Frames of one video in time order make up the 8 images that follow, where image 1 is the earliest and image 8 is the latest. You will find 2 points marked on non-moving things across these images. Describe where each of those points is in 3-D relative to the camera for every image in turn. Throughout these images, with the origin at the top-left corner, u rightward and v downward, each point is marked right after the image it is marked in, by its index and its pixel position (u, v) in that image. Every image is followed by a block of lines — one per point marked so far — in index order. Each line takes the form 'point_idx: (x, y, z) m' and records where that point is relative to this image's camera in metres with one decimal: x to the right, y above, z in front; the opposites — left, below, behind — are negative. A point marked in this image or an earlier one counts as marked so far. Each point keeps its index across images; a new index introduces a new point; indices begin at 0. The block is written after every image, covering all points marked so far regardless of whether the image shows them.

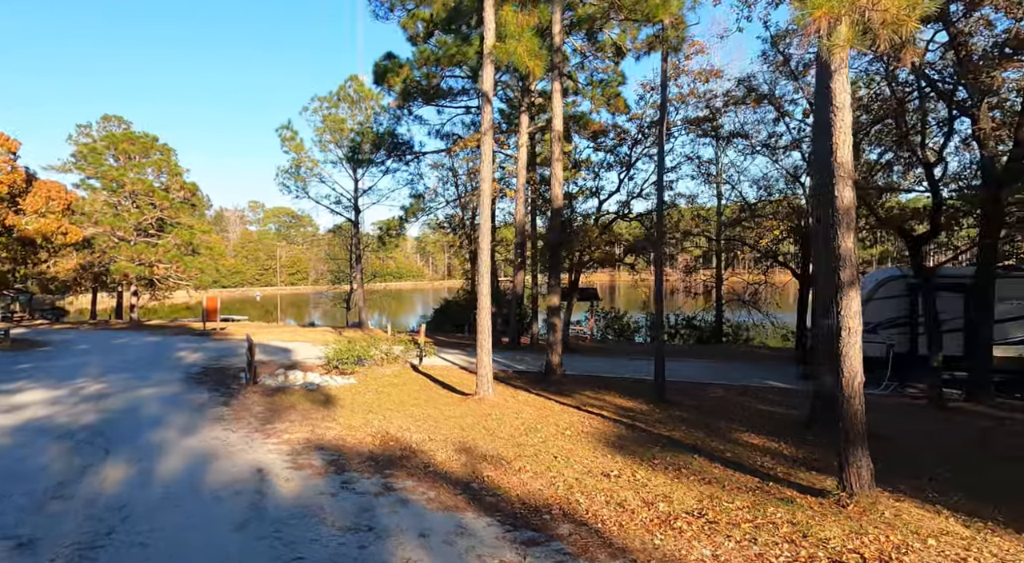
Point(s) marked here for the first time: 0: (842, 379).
0: (+2.9, -0.8, +6.4) m
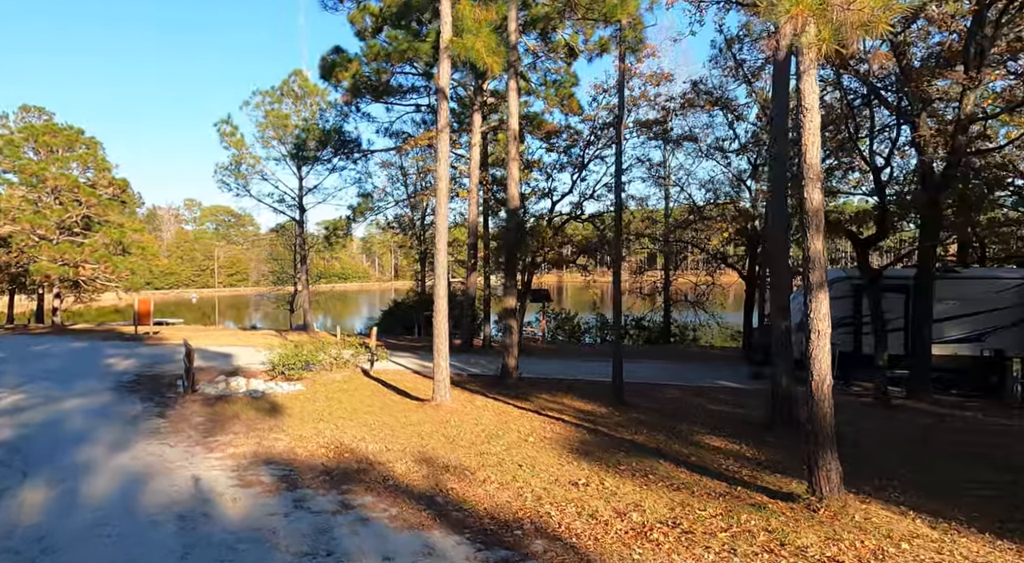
0: (+2.6, -0.9, +6.3) m
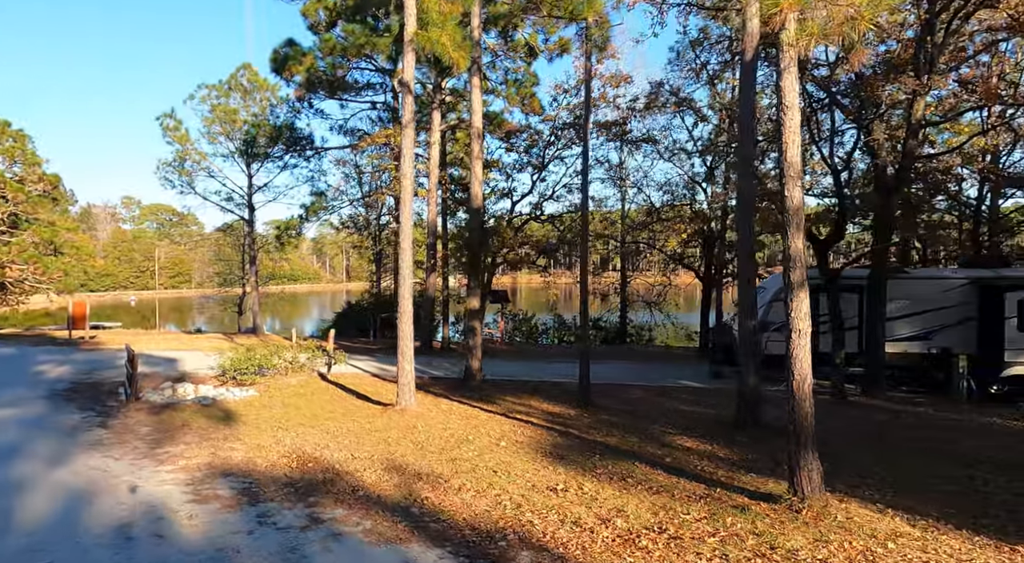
0: (+2.4, -0.9, +6.3) m
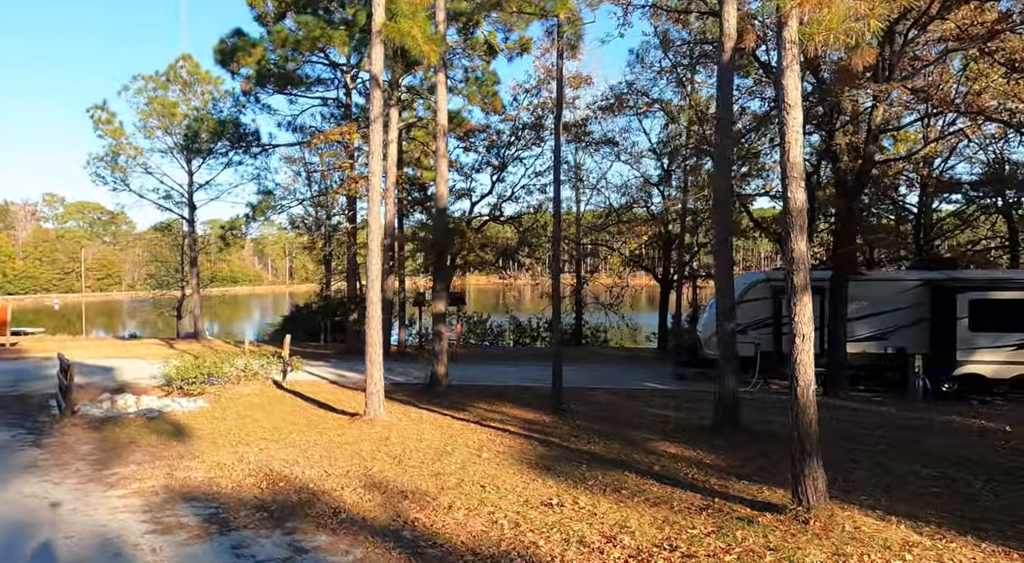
0: (+2.4, -0.9, +6.1) m
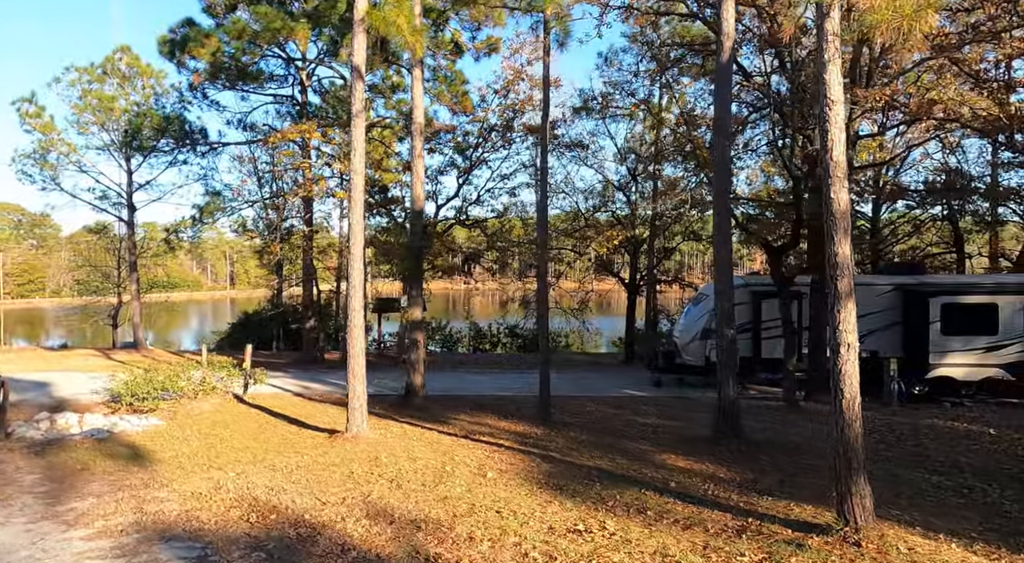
0: (+2.6, -0.9, +5.8) m
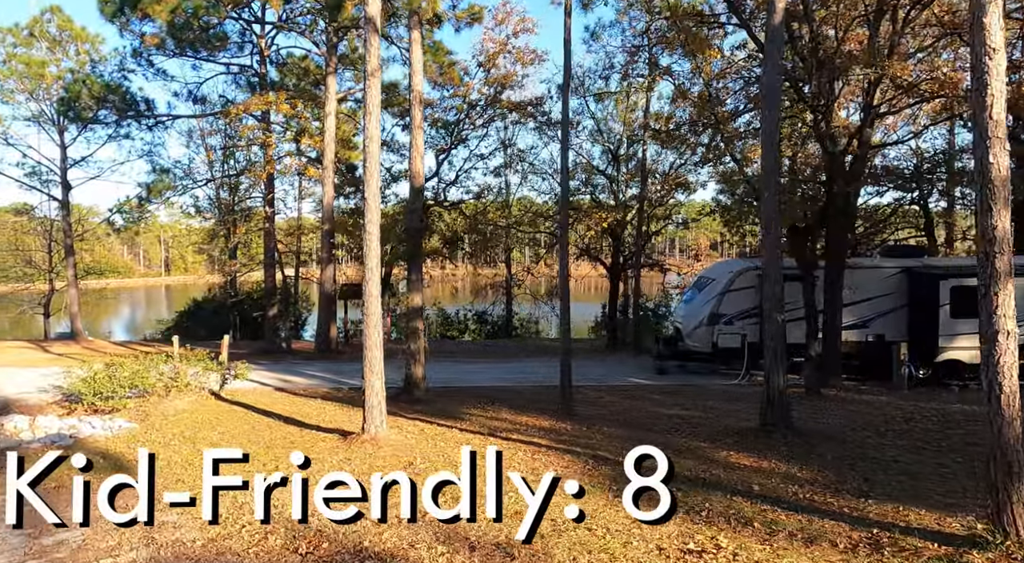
0: (+3.3, -0.8, +5.0) m
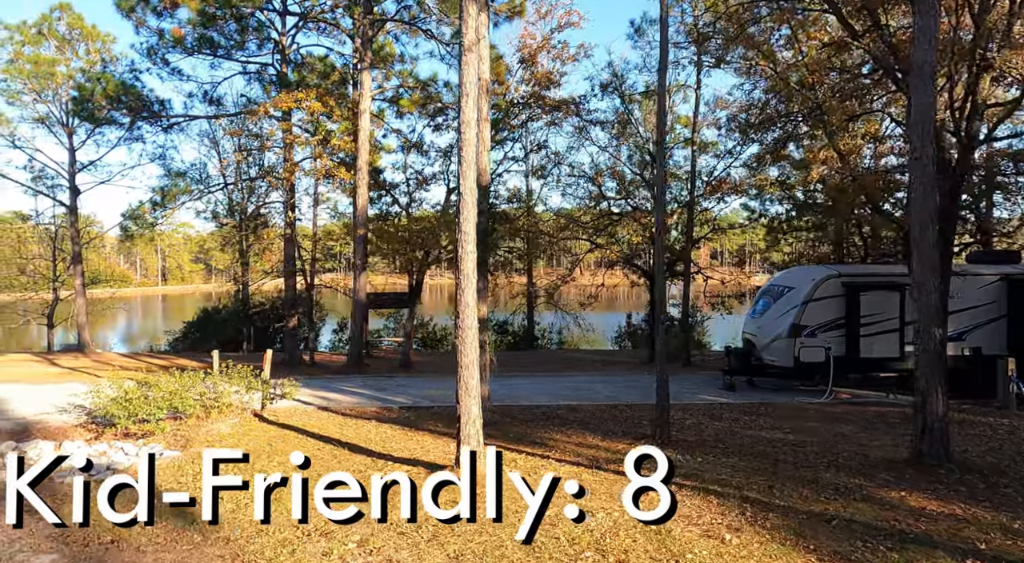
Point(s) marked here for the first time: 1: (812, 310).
0: (+4.5, -0.8, +3.8) m
1: (+5.5, -0.5, +13.5) m
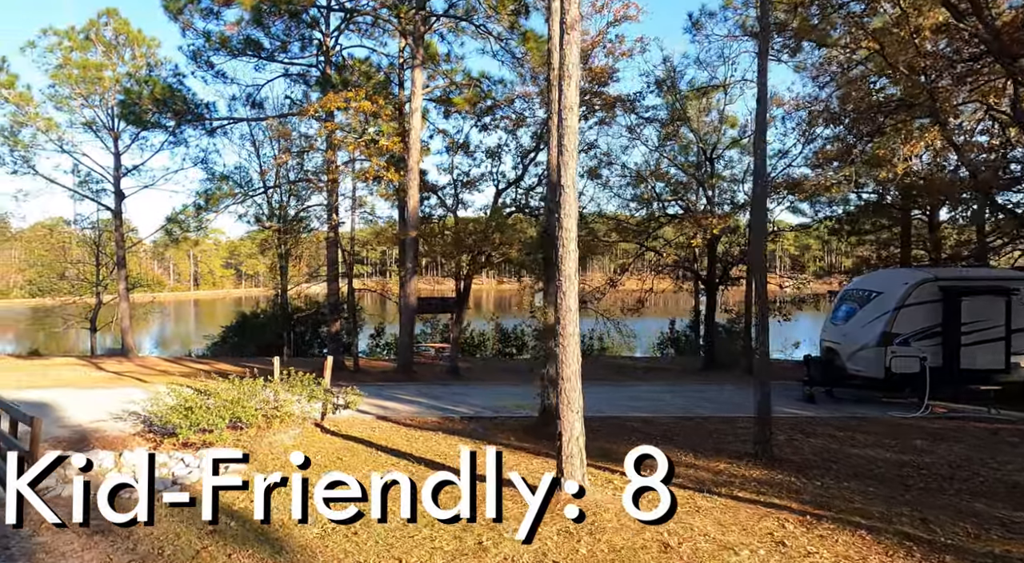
0: (+5.3, -0.8, +2.9) m
1: (+6.7, -0.6, +12.6) m
